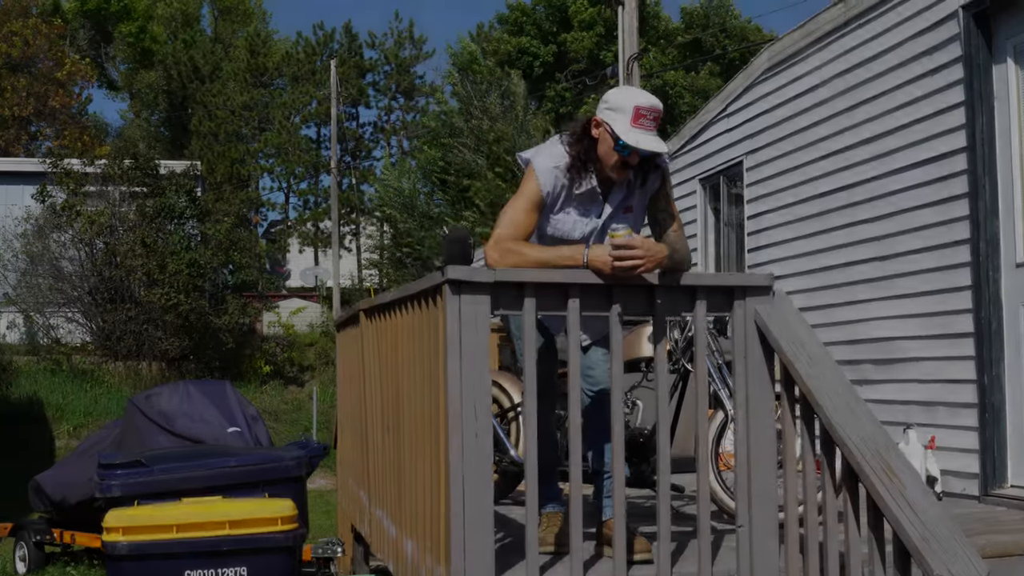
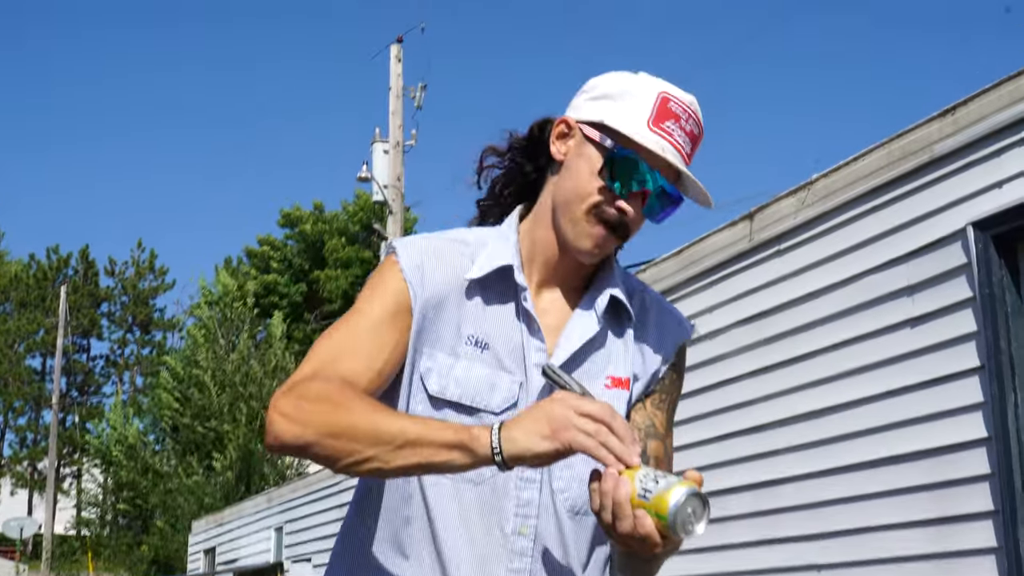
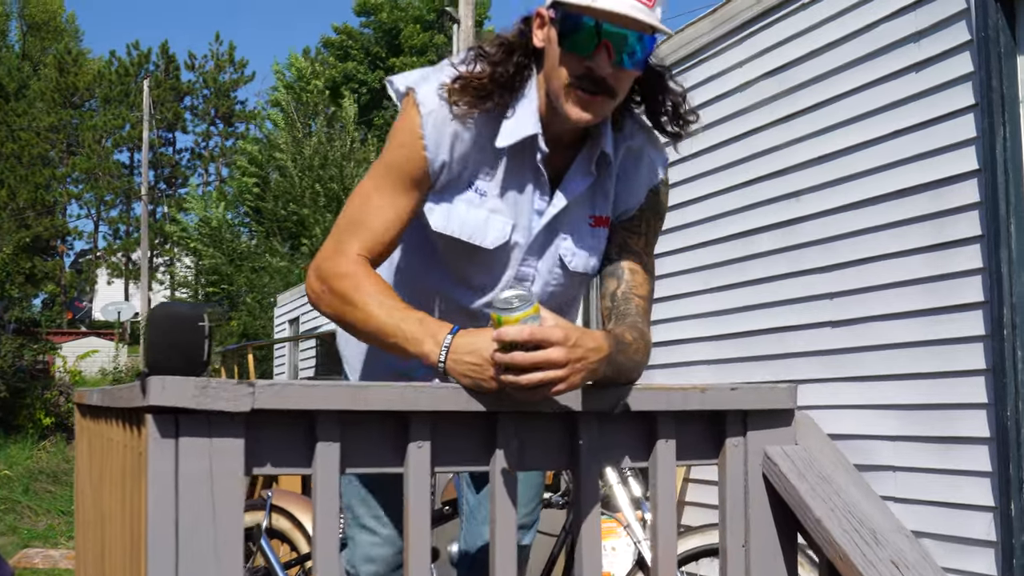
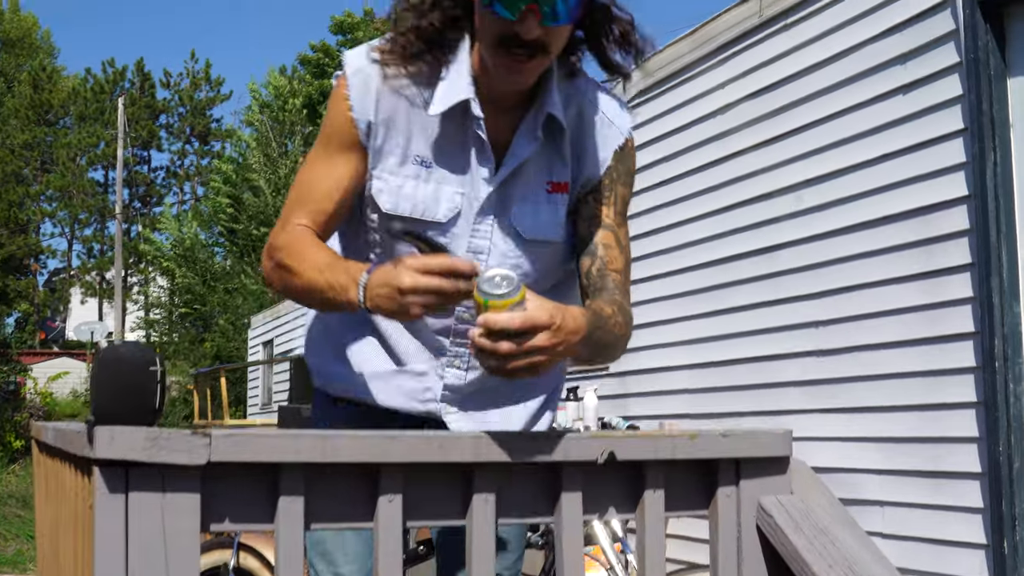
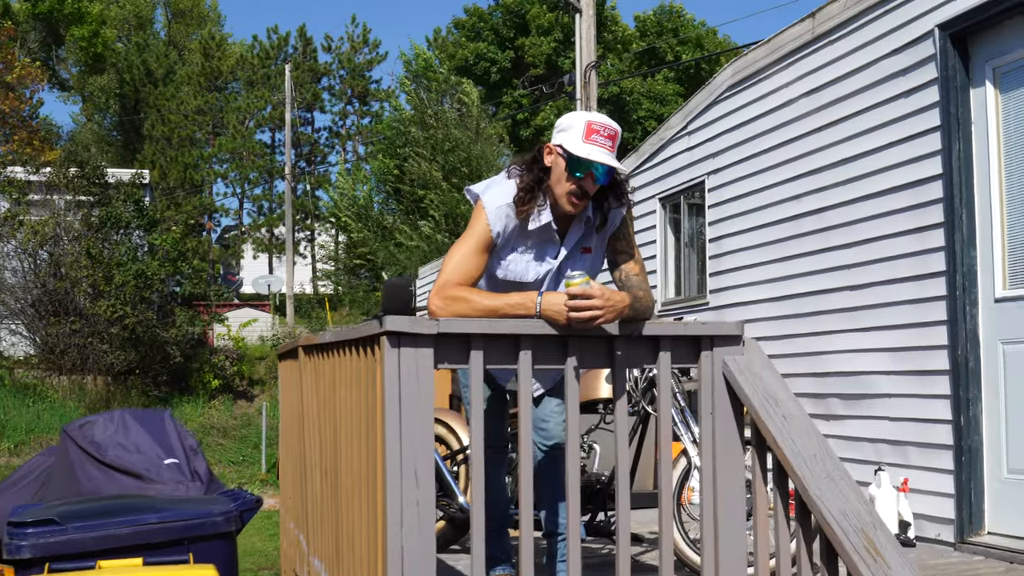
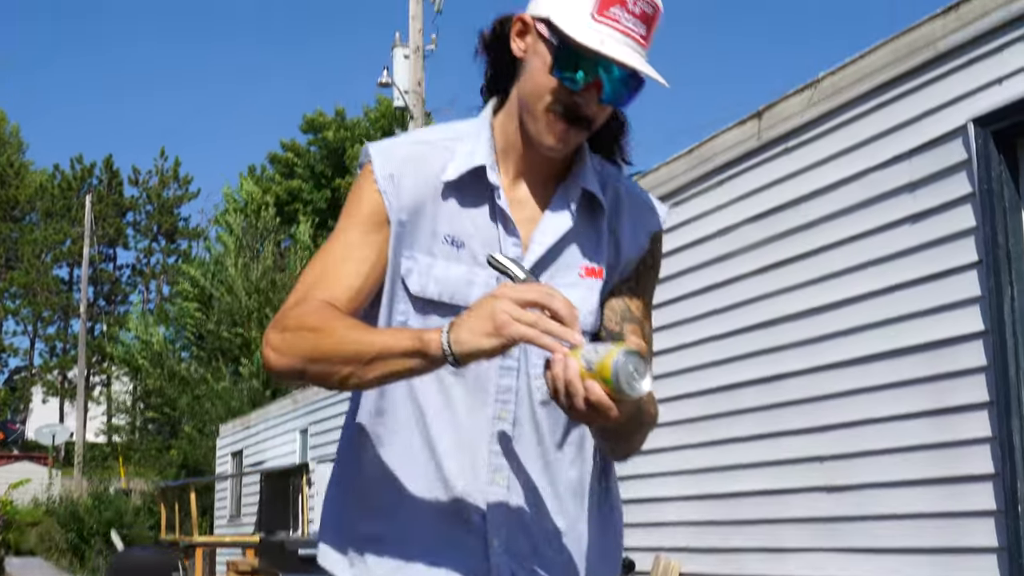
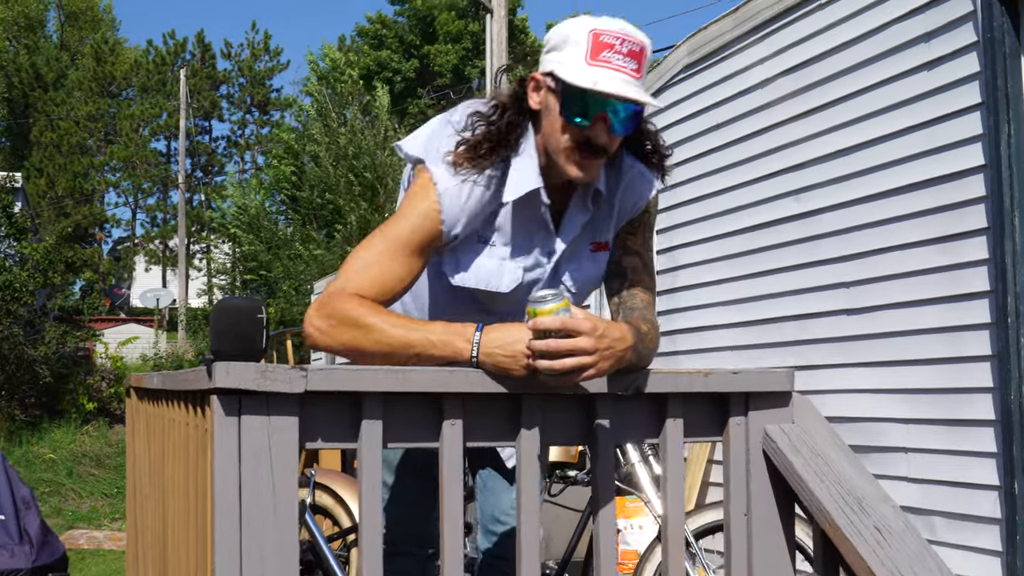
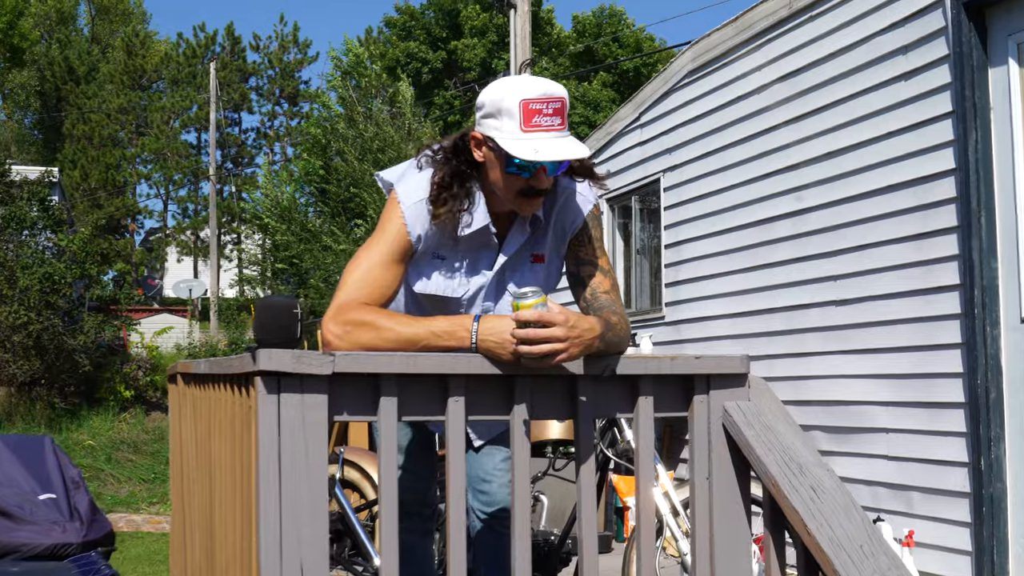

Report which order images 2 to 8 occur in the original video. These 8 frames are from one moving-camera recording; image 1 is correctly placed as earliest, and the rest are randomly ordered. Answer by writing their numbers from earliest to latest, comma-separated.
5, 8, 7, 3, 4, 6, 2
